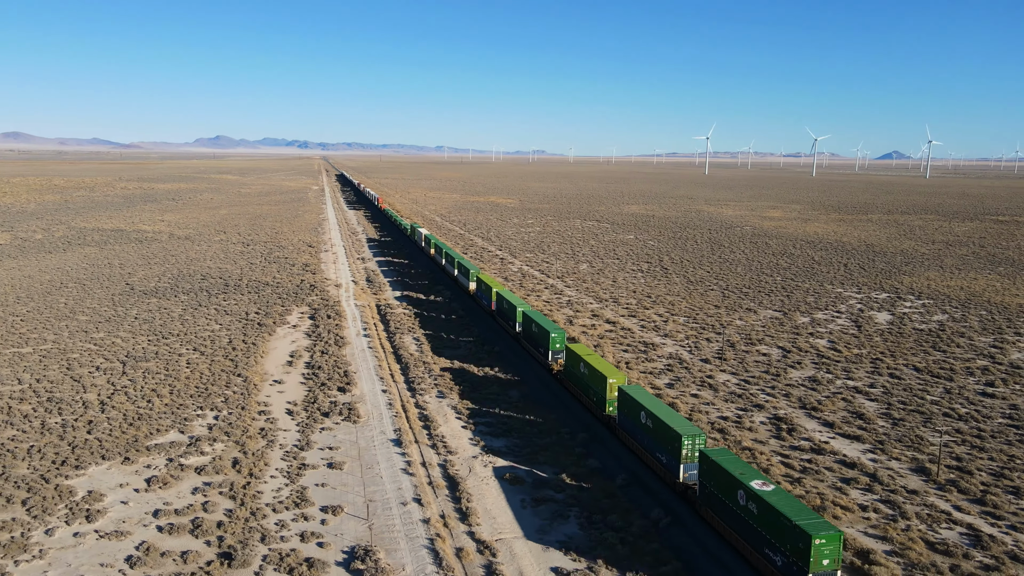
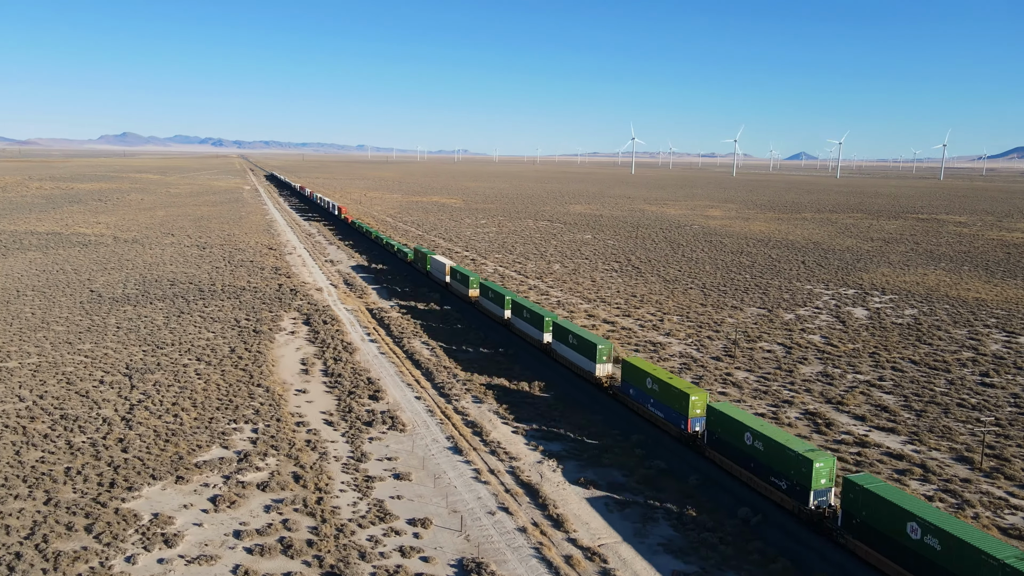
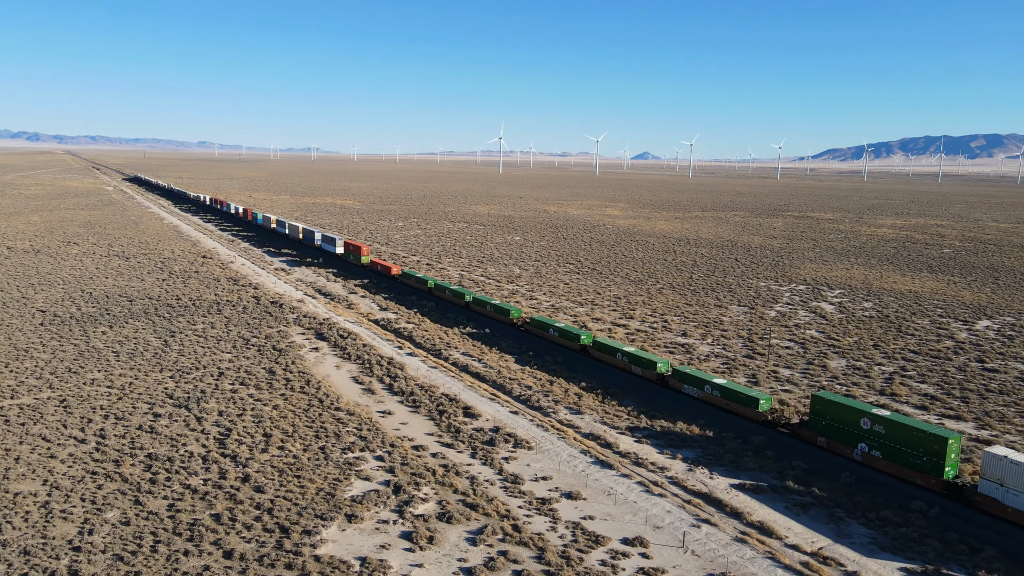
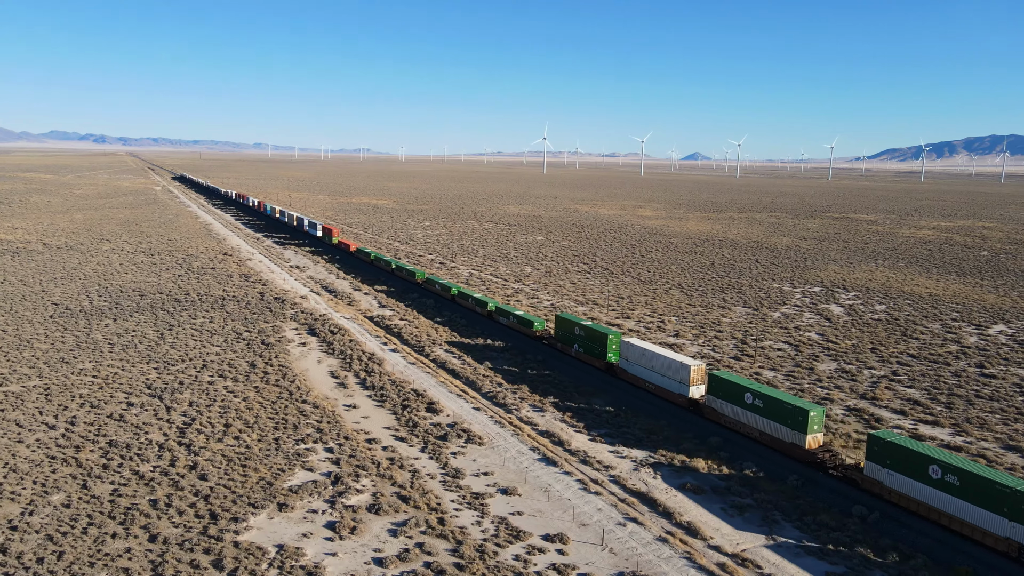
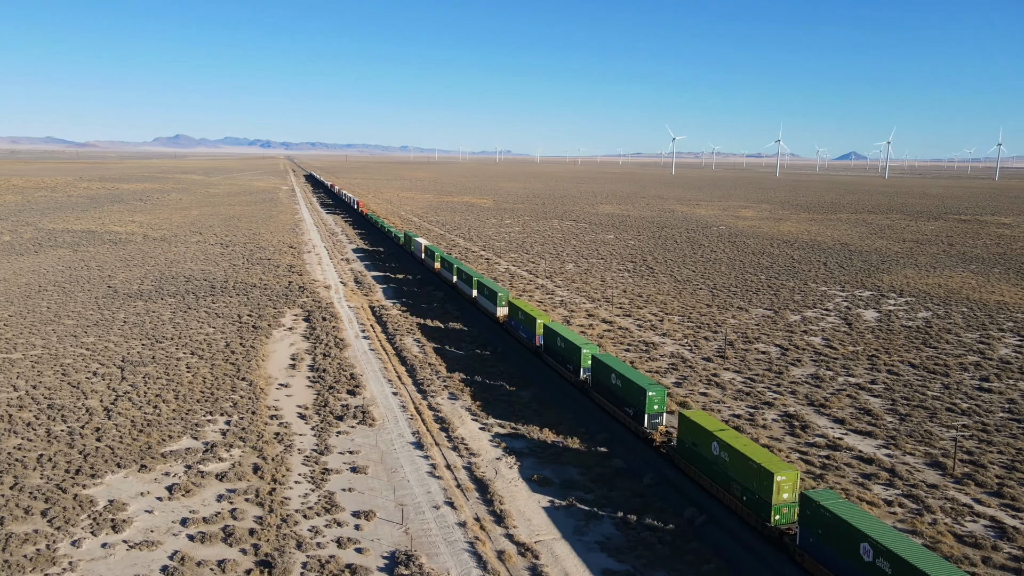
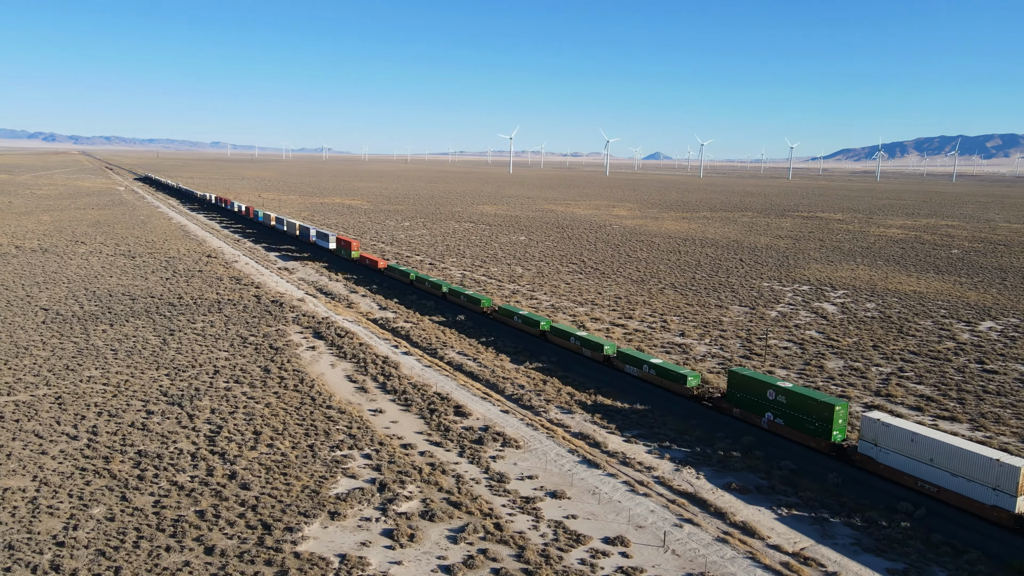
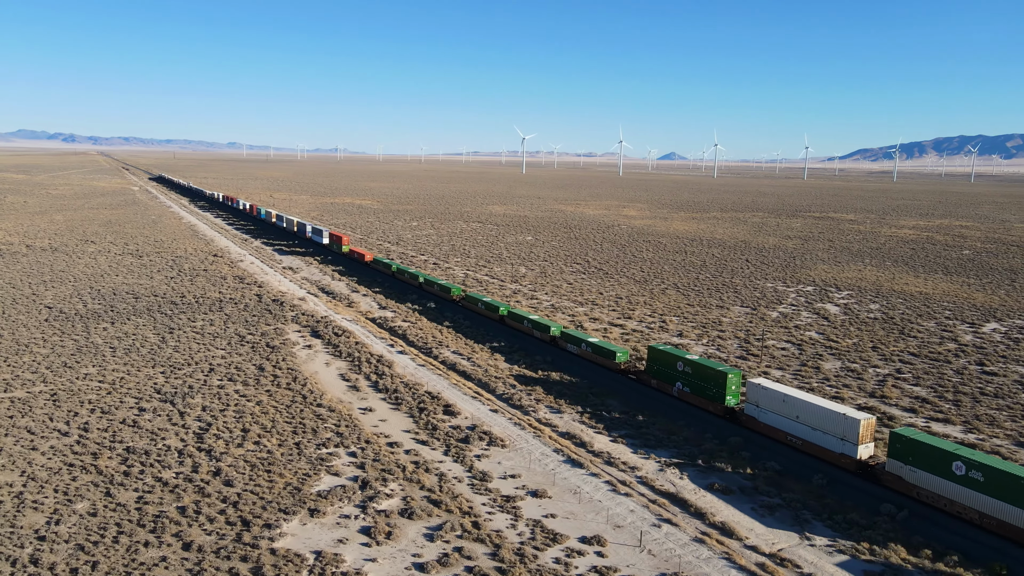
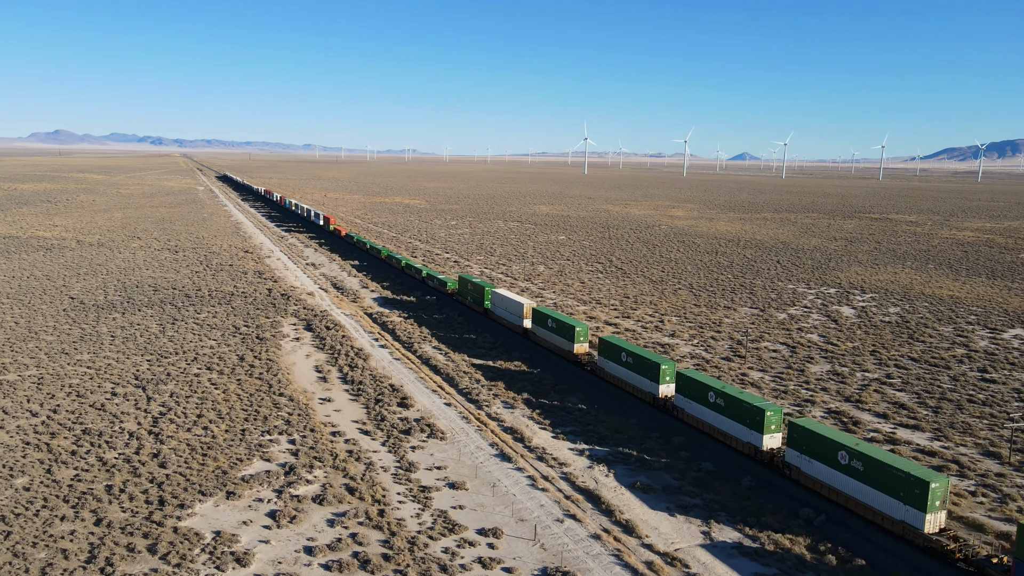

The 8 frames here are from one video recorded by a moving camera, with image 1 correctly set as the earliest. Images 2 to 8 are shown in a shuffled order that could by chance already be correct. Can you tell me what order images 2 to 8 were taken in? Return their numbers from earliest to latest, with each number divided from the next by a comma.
5, 2, 8, 4, 7, 6, 3
